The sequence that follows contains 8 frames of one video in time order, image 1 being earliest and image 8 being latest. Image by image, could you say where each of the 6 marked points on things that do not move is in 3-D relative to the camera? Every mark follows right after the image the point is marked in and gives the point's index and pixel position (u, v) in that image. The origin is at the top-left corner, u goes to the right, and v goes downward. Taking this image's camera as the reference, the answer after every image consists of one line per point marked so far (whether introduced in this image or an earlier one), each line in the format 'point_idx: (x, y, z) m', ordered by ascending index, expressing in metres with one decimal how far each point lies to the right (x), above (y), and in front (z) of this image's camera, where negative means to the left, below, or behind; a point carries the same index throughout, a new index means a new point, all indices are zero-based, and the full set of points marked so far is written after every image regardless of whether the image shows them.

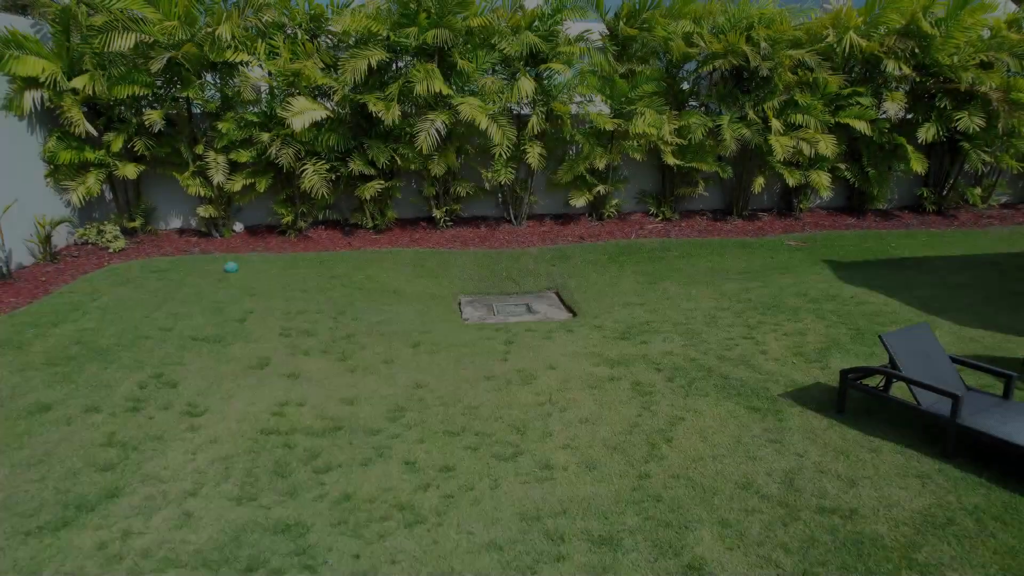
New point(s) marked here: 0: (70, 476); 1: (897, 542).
0: (-2.8, -1.2, +4.1) m
1: (+2.0, -1.2, +3.2) m
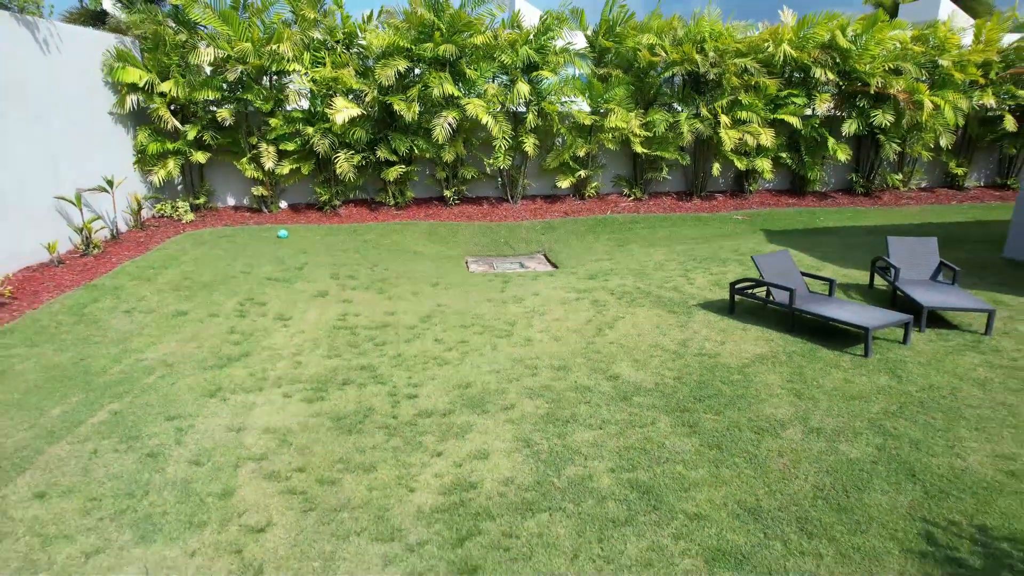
0: (-2.9, -0.6, +6.2) m
1: (+1.9, -0.6, +5.3) m
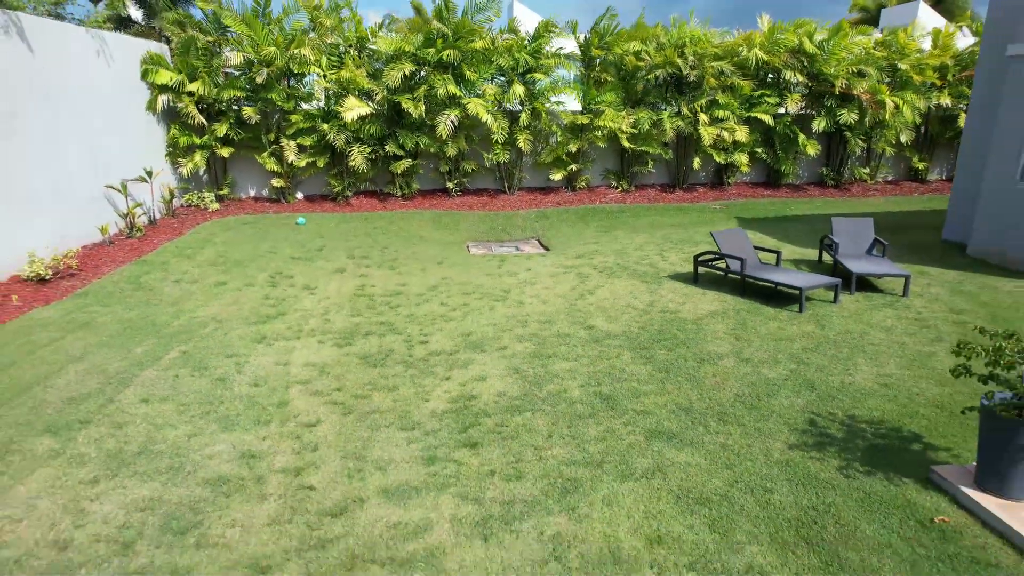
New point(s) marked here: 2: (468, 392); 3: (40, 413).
0: (-2.9, -0.2, +7.3) m
1: (+1.8, -0.3, +6.4) m
2: (-0.3, -0.8, +4.9) m
3: (-3.2, -0.9, +4.3) m
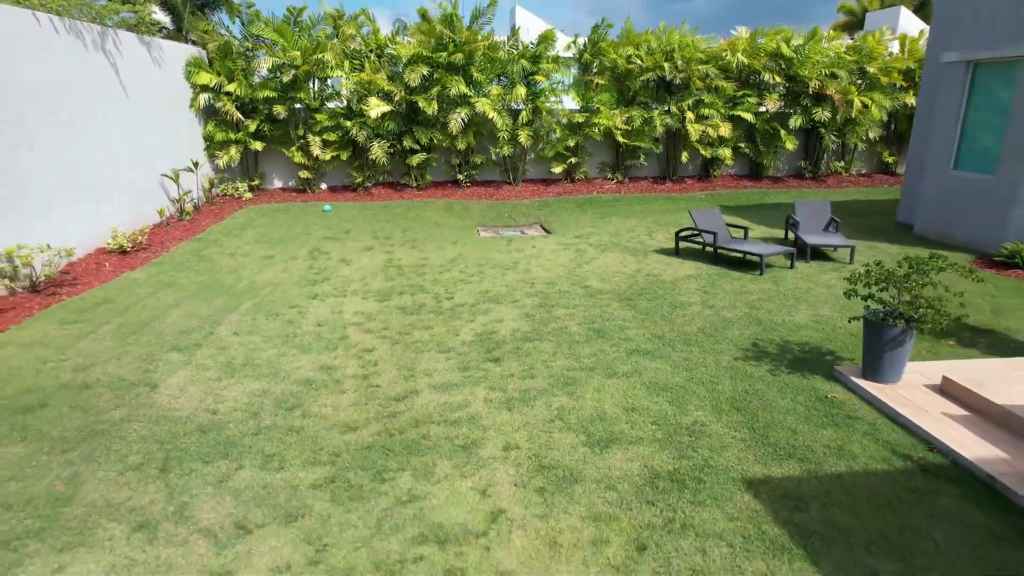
0: (-2.8, +0.2, +8.6) m
1: (+1.9, +0.1, +7.7) m
2: (-0.2, -0.4, +6.2) m
3: (-3.1, -0.5, +5.6) m
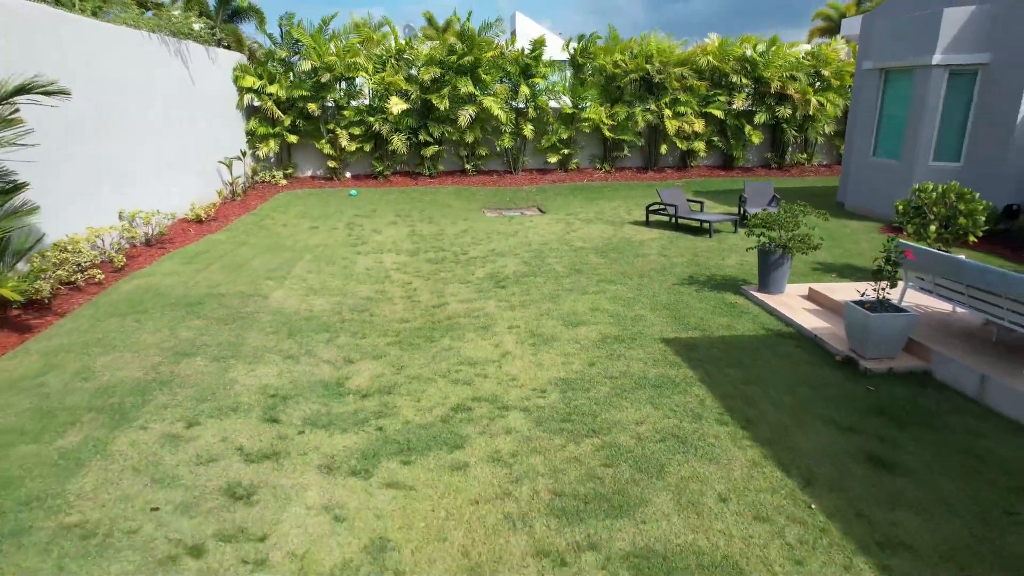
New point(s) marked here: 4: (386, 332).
0: (-2.8, +0.8, +10.6) m
1: (+2.0, +0.8, +9.8) m
2: (-0.2, +0.2, +8.3) m
3: (-3.1, +0.2, +7.7) m
4: (-1.2, -0.4, +6.0) m
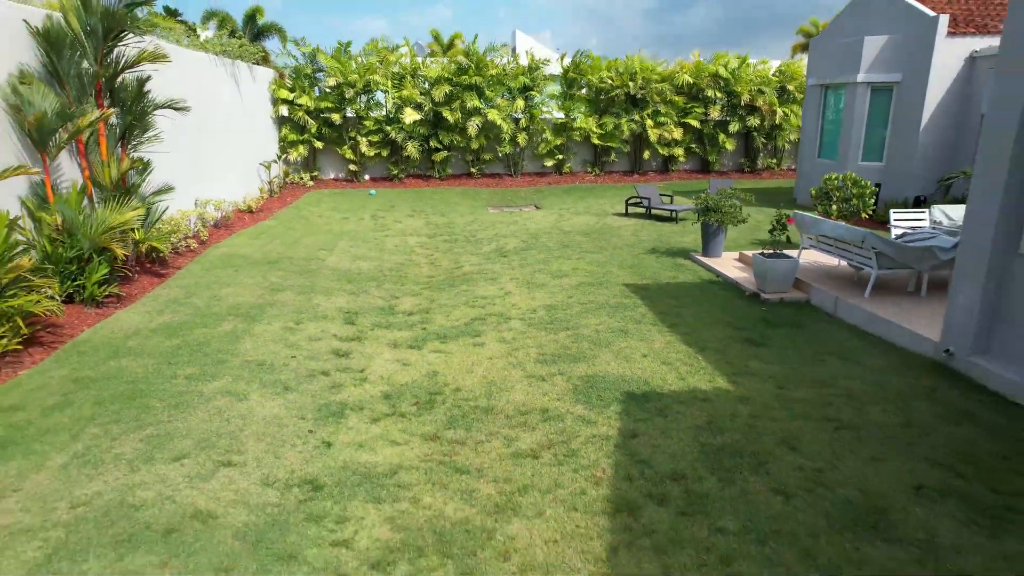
0: (-2.8, +1.2, +12.7) m
1: (+2.0, +1.2, +11.8) m
2: (-0.2, +0.7, +10.3) m
3: (-3.1, +0.6, +9.7) m
4: (-1.2, +0.1, +8.0) m
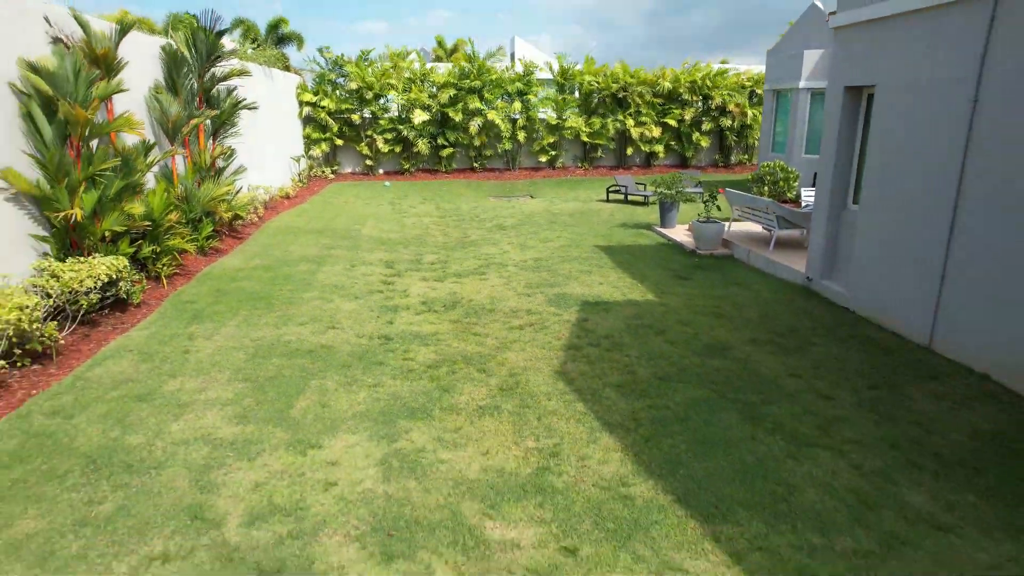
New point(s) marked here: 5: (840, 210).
0: (-2.9, +1.8, +14.9) m
1: (+1.9, +1.8, +14.1) m
2: (-0.2, +1.3, +12.6) m
3: (-3.1, +1.2, +12.0) m
4: (-1.2, +0.7, +10.3) m
5: (+3.6, +0.8, +6.9) m
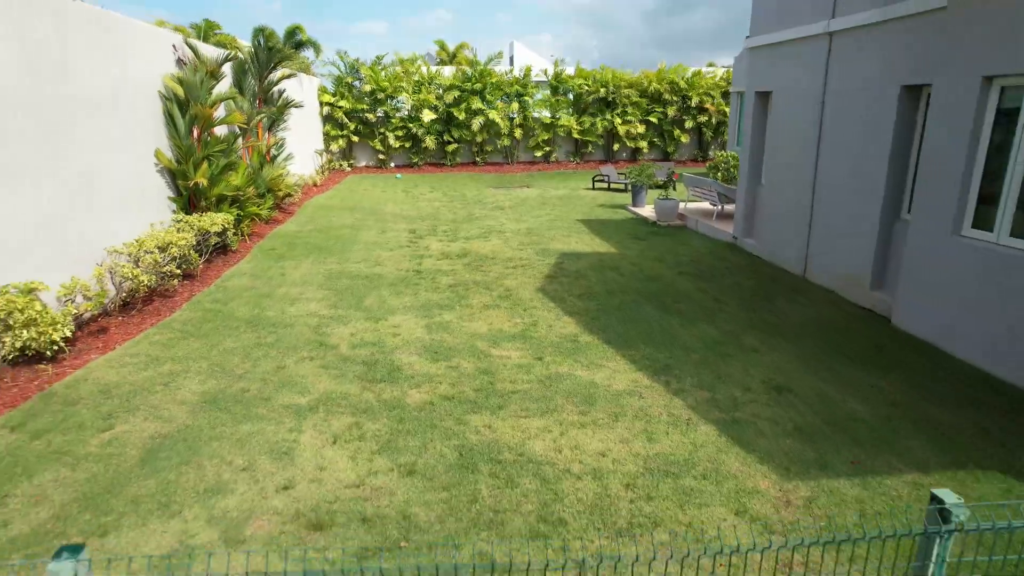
0: (-2.9, +2.5, +17.2) m
1: (+1.9, +2.4, +16.4) m
2: (-0.3, +1.9, +14.9) m
3: (-3.2, +1.9, +14.3) m
4: (-1.3, +1.3, +12.6) m
5: (+3.5, +1.5, +9.2) m
